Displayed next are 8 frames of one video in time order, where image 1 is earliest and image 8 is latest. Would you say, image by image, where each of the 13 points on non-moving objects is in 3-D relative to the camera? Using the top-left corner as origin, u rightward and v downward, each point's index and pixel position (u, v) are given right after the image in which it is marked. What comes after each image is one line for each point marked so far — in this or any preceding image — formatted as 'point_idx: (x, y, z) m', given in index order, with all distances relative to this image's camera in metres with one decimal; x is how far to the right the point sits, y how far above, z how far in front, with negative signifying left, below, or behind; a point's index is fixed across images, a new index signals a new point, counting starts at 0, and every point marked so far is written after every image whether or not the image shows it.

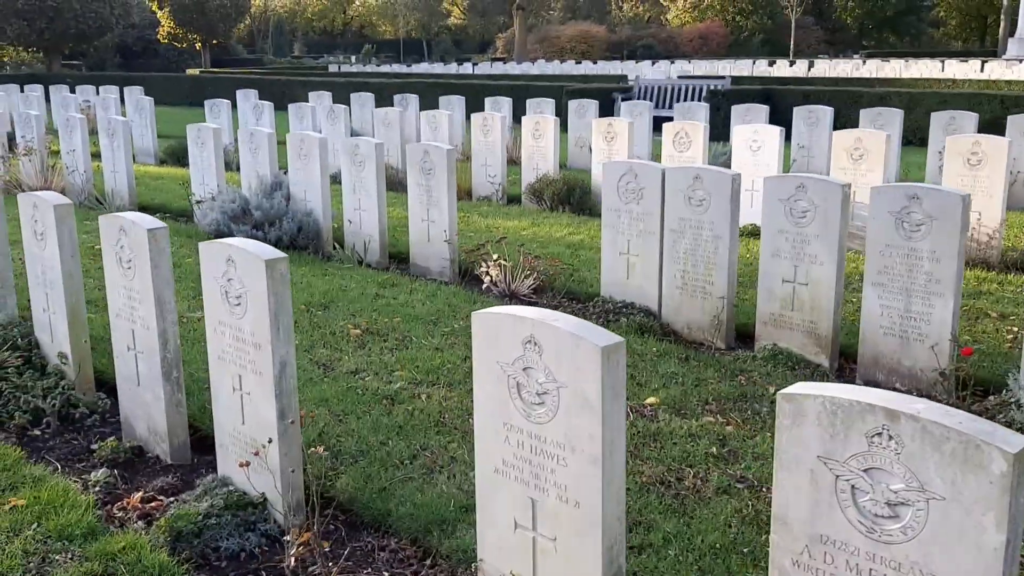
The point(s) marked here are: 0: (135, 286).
0: (-1.7, 0.0, +4.2) m
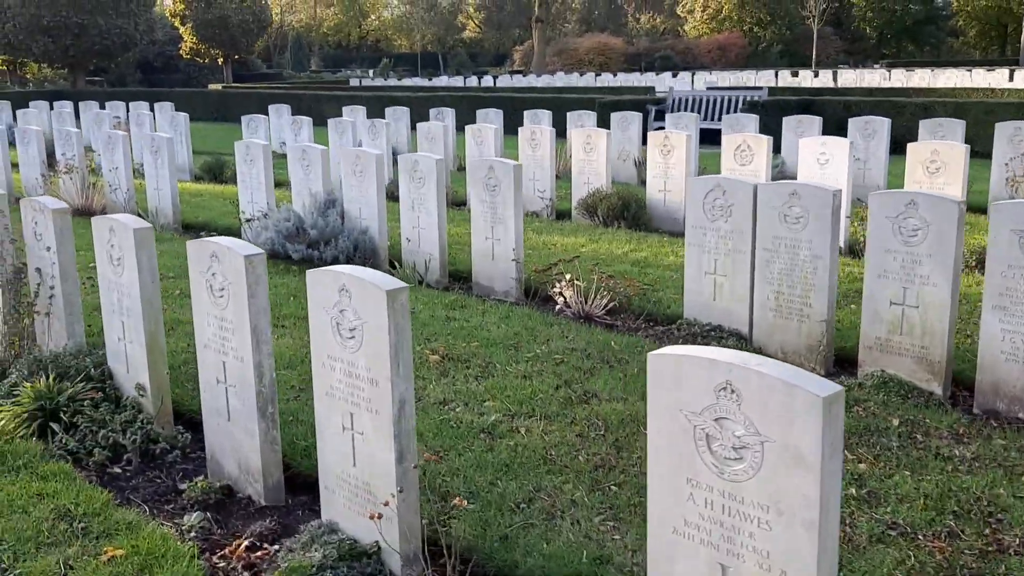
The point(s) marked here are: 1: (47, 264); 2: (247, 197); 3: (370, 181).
0: (-1.2, -0.1, +3.9) m
1: (-2.6, +0.1, +5.2) m
2: (-2.7, +0.9, +9.5) m
3: (-1.3, +0.9, +8.2) m
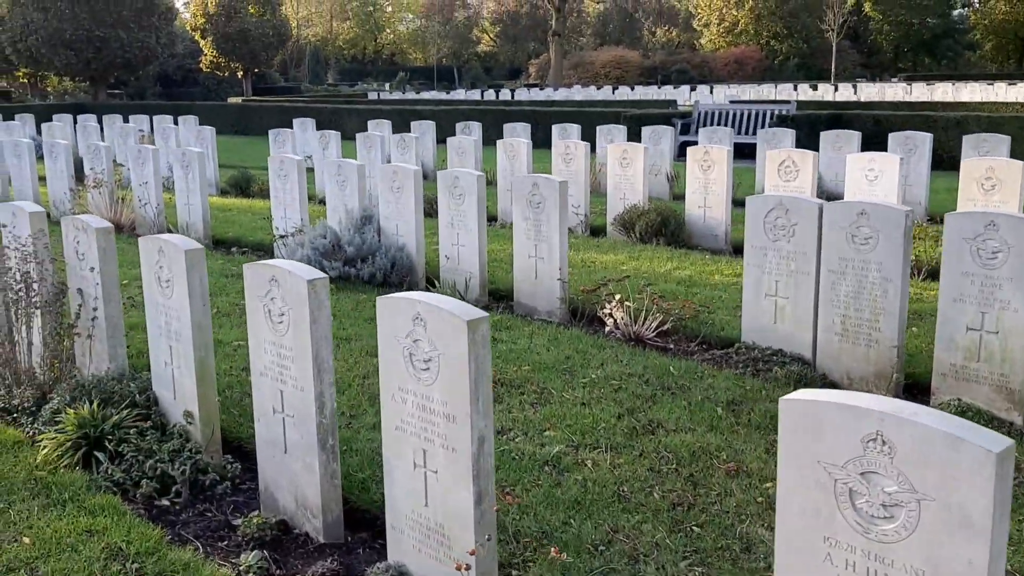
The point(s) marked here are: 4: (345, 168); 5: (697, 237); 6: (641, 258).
0: (-0.9, -0.2, +3.7) m
1: (-2.3, 0.0, +5.0) m
2: (-2.3, +0.8, +9.3) m
3: (-0.9, +0.8, +8.0) m
4: (-1.6, +1.1, +8.6) m
5: (+1.9, +0.5, +9.6) m
6: (+1.2, +0.3, +8.8) m
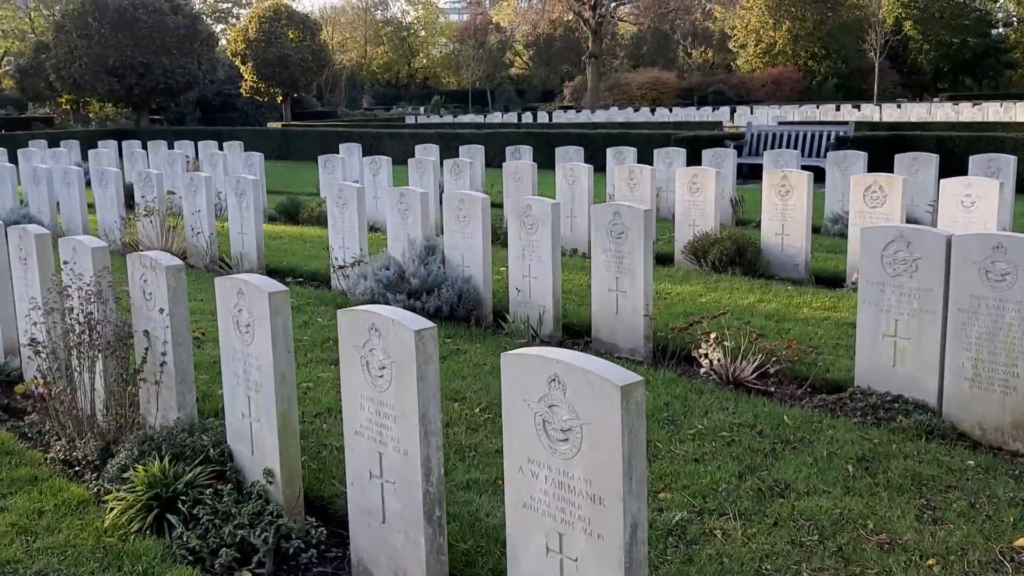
0: (-0.4, -0.4, +3.3) m
1: (-1.8, -0.2, +4.7) m
2: (-1.7, +0.4, +8.9) m
3: (-0.3, +0.5, +7.6) m
4: (-0.9, +0.8, +8.2) m
5: (+2.6, +0.2, +9.1) m
6: (+1.9, 0.0, +8.3) m
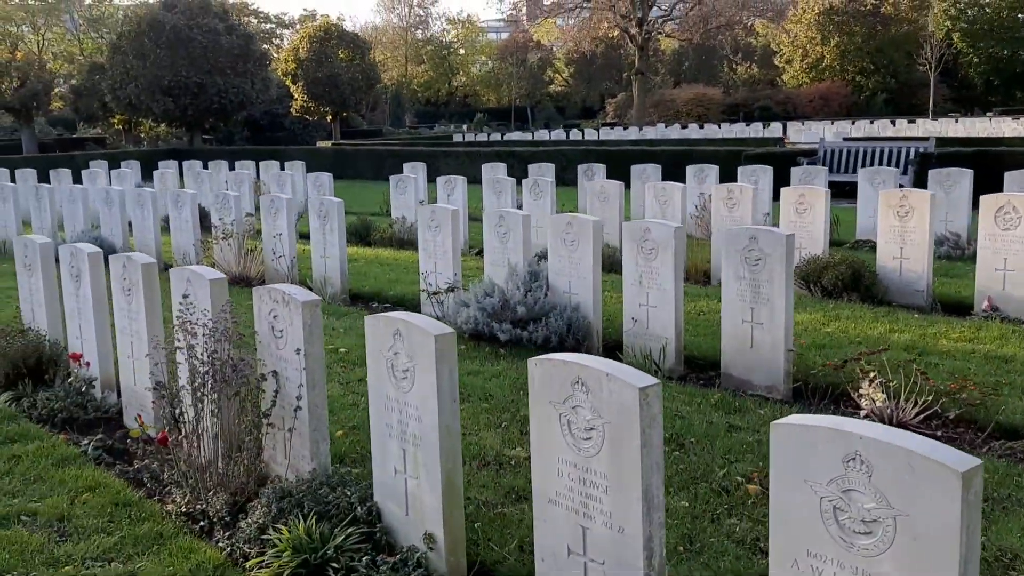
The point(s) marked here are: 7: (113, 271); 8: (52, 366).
0: (+0.3, -0.6, +2.9) m
1: (-1.0, -0.4, +4.3) m
2: (-0.7, +0.2, +8.5) m
3: (+0.6, +0.3, +7.2) m
4: (0.0, +0.6, +7.8) m
5: (+3.5, 0.0, +8.6) m
6: (+2.8, -0.3, +7.8) m
7: (-2.5, +0.1, +5.7) m
8: (-3.2, -0.5, +6.4) m
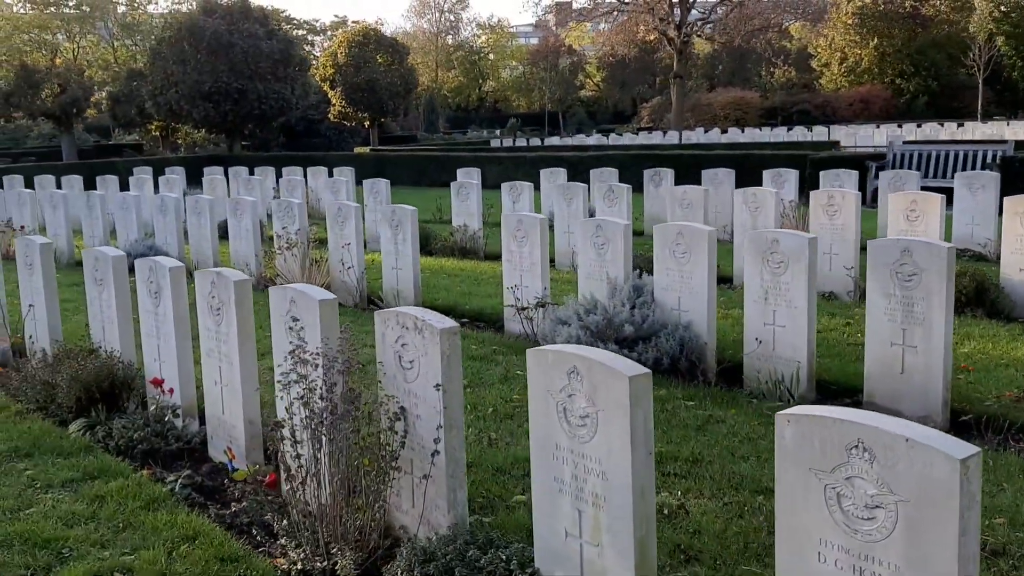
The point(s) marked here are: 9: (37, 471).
0: (+0.9, -0.6, +2.2) m
1: (-0.4, -0.5, +3.7) m
2: (0.0, +0.1, +8.0) m
3: (+1.3, +0.2, +6.6) m
4: (+0.7, +0.5, +7.2) m
5: (+4.3, -0.2, +7.9) m
6: (+3.5, -0.4, +7.1) m
7: (-1.7, 0.0, +5.2) m
8: (-2.5, -0.7, +5.9) m
9: (-2.5, -1.0, +5.0) m
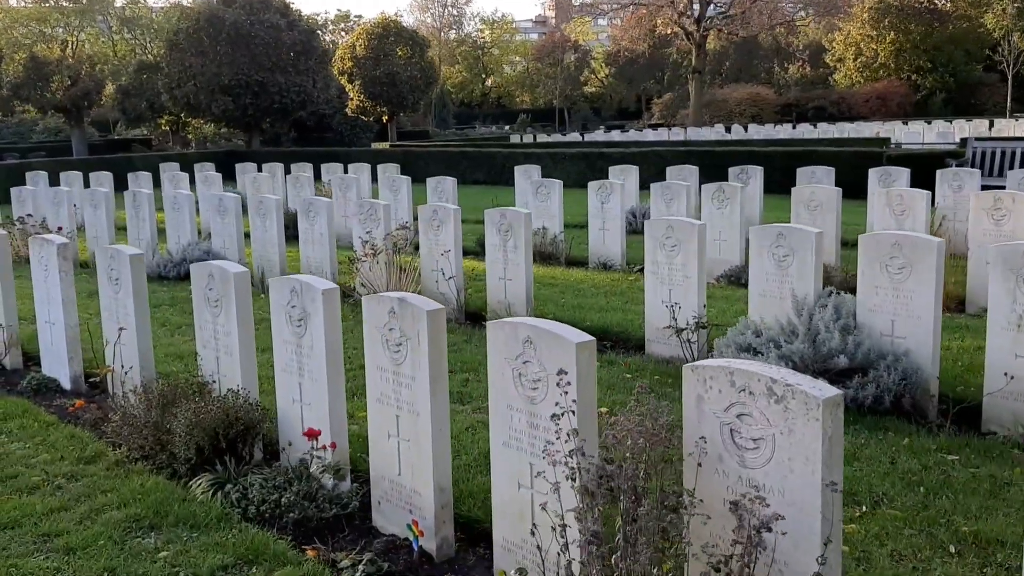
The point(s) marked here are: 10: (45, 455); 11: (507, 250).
0: (+2.0, -0.8, +1.2) m
1: (+0.8, -0.6, +2.6) m
2: (+1.2, -0.1, +6.9) m
3: (+2.4, 0.0, +5.5) m
4: (+1.8, +0.3, +6.2) m
5: (+5.4, -0.3, +6.8) m
6: (+4.6, -0.5, +6.1) m
7: (-0.6, -0.1, +4.1) m
8: (-1.4, -0.8, +4.9) m
9: (-1.4, -1.1, +3.9) m
10: (-2.6, -0.9, +5.2) m
11: (0.0, +0.3, +8.1) m
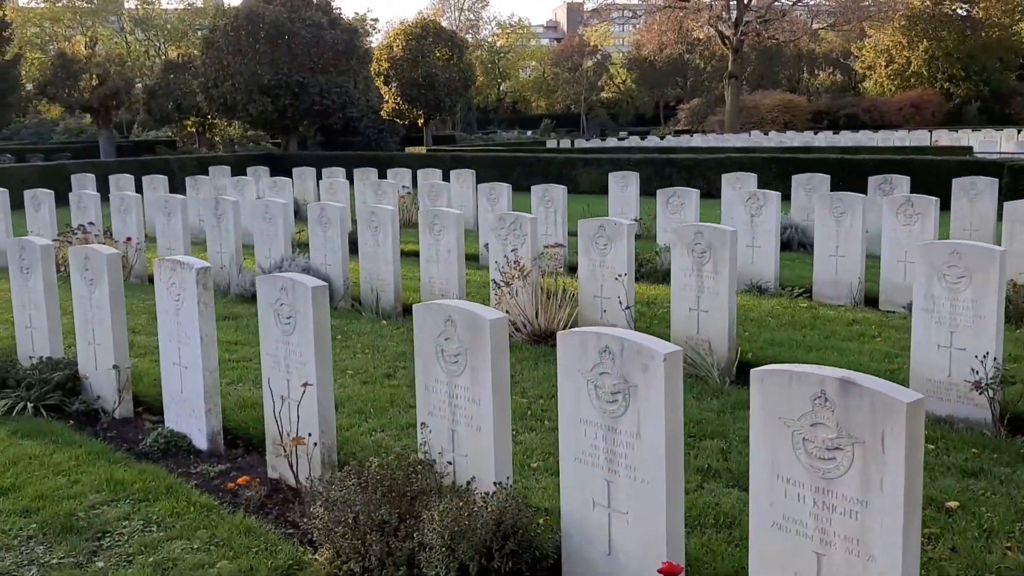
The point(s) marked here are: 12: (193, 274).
0: (+3.4, -1.0, -0.2) m
1: (+2.2, -0.8, +1.3) m
2: (+2.6, -0.3, +5.5) m
3: (+3.9, -0.2, +4.2) m
4: (+3.3, +0.1, +4.8) m
5: (+6.9, -0.6, +5.5) m
6: (+6.1, -0.8, +4.7) m
7: (+0.8, -0.4, +2.8) m
8: (+0.1, -1.0, +3.5) m
9: (0.0, -1.3, +2.5) m
10: (-1.2, -1.1, +3.8) m
11: (+1.4, +0.1, +6.7) m
12: (-1.8, +0.1, +5.2) m
